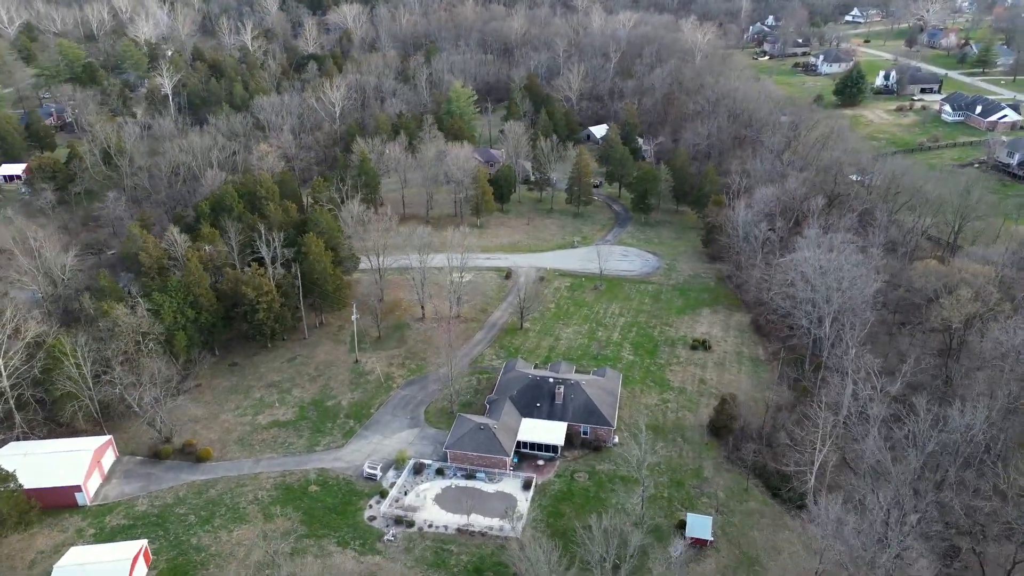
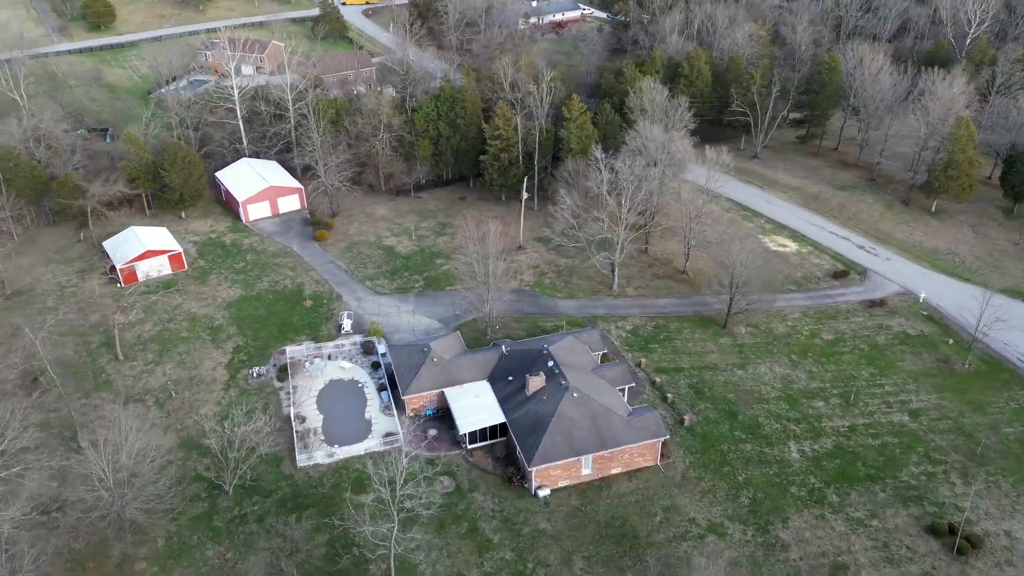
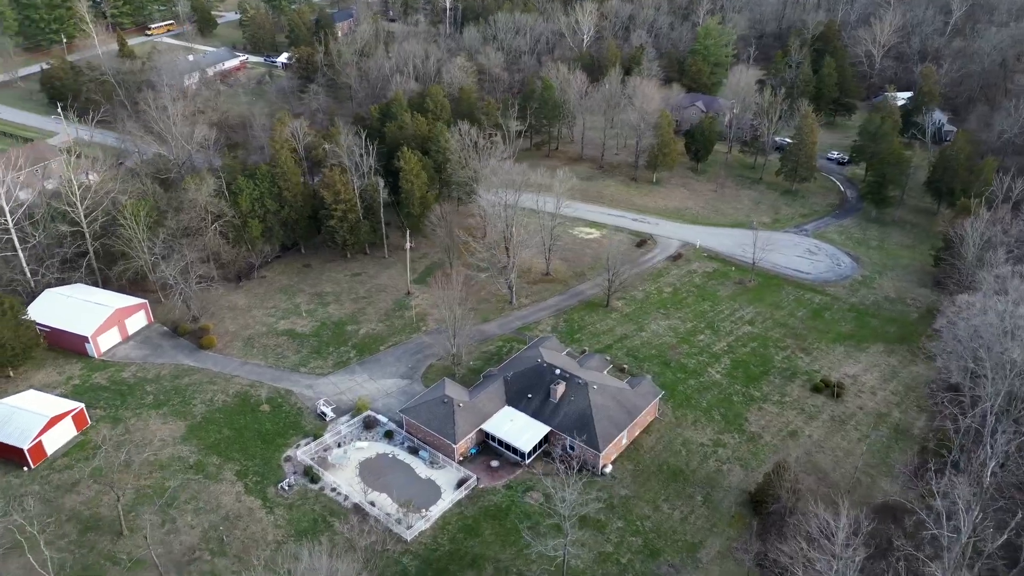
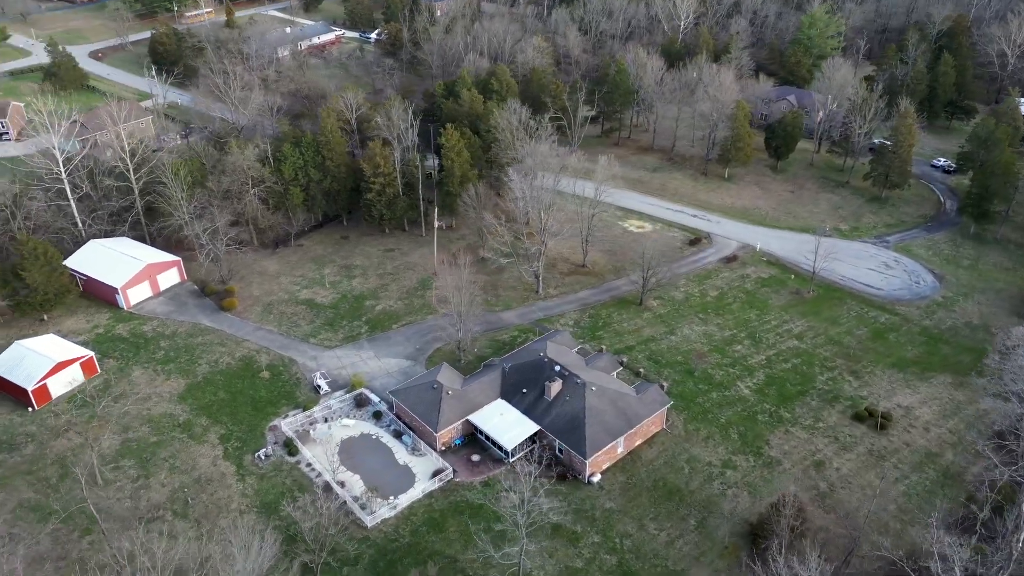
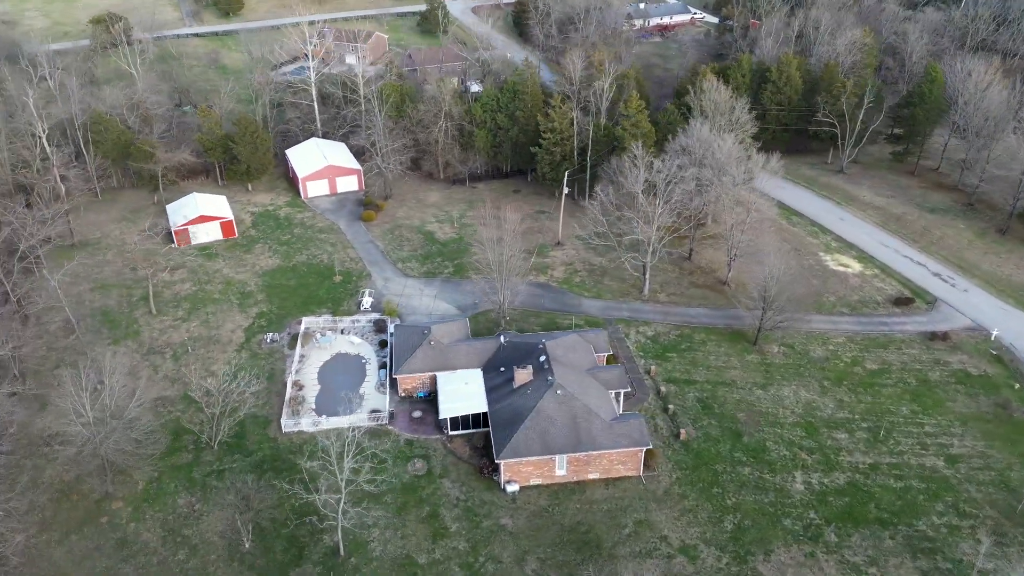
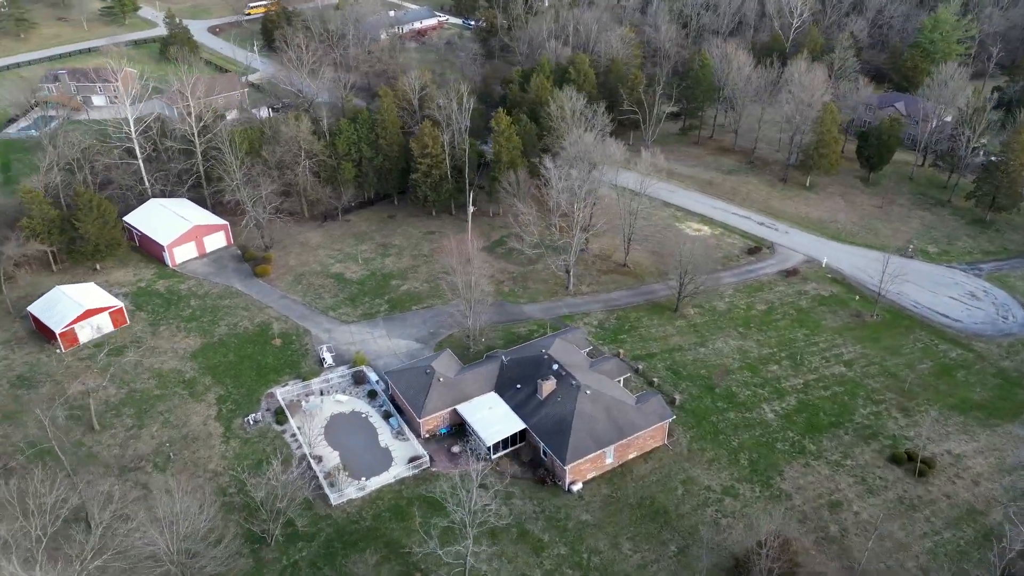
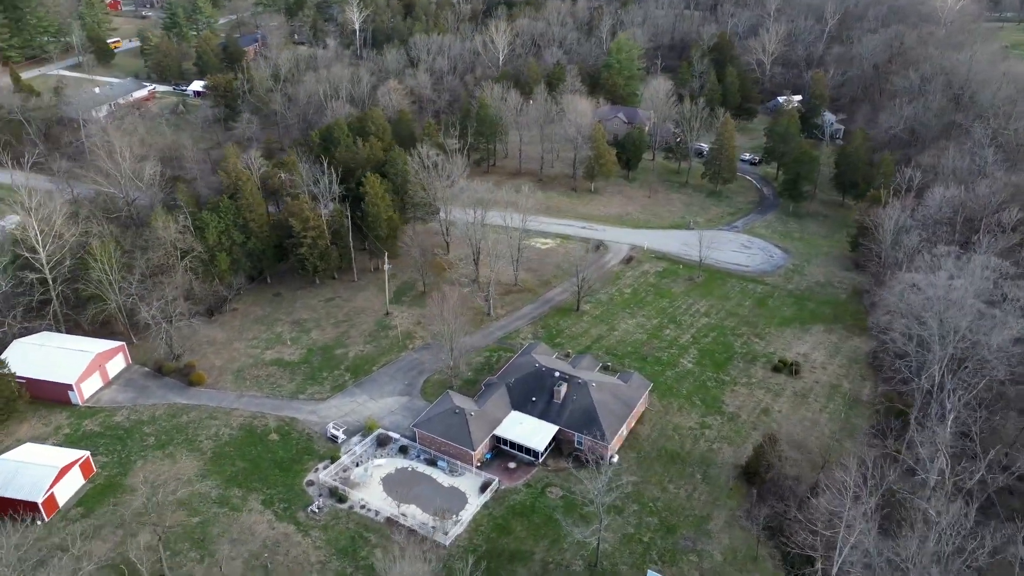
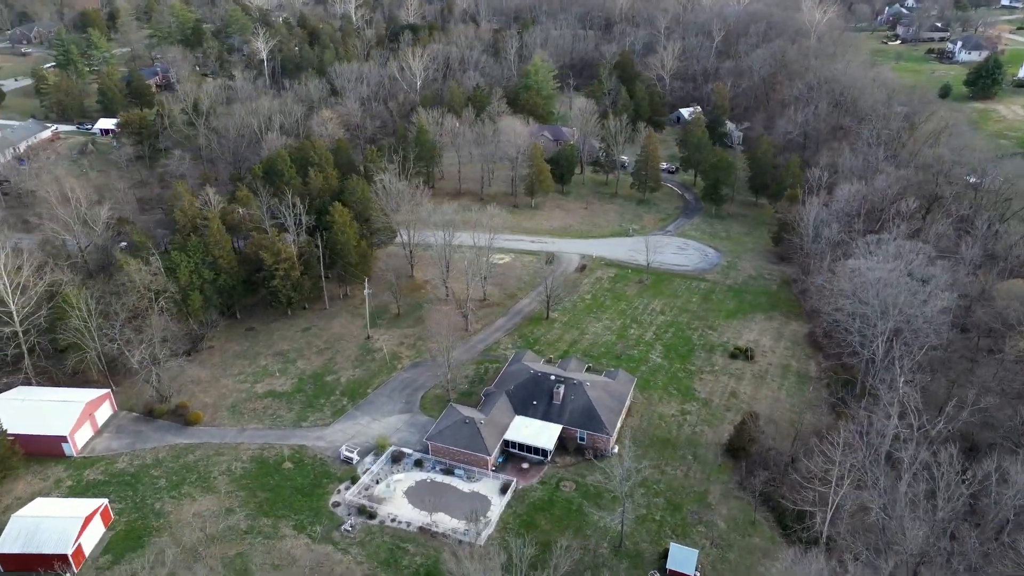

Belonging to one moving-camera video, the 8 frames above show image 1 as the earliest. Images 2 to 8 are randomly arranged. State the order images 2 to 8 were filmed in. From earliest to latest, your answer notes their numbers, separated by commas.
8, 7, 3, 4, 6, 2, 5
